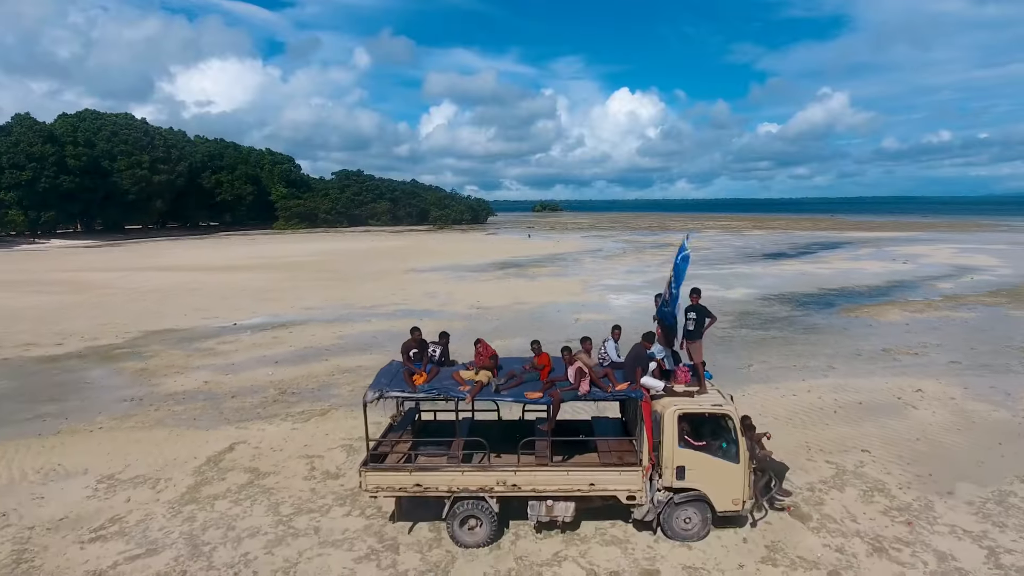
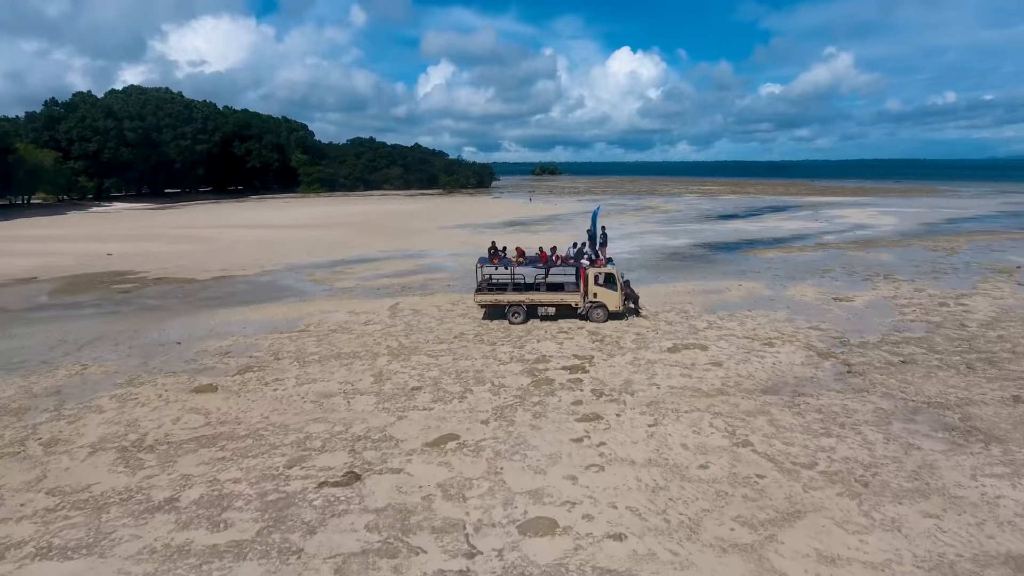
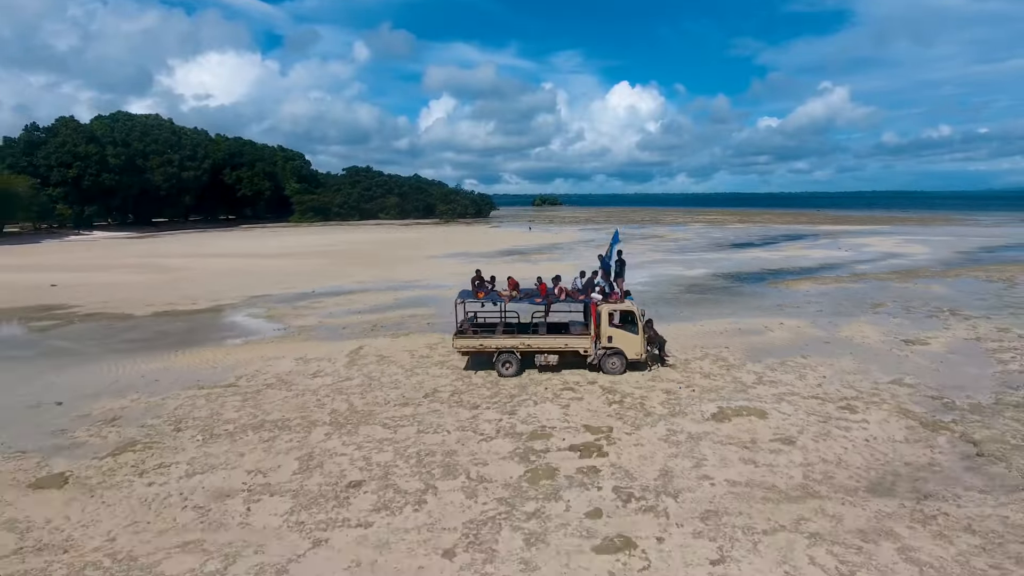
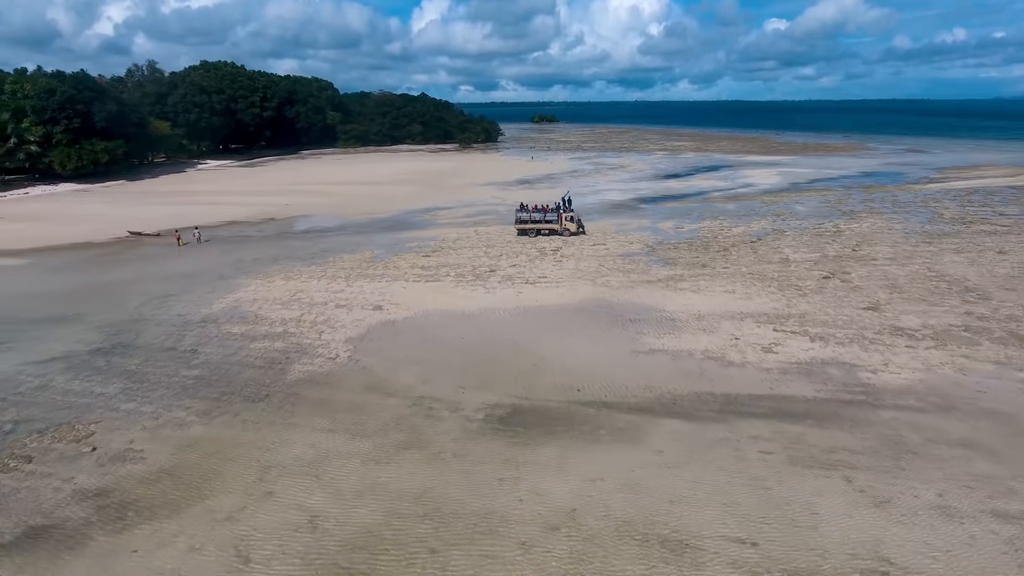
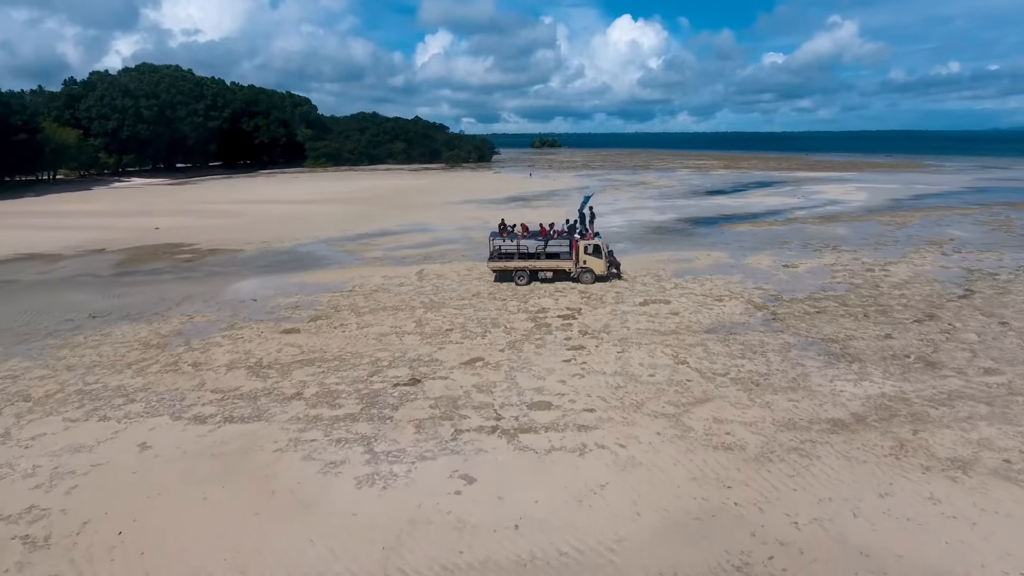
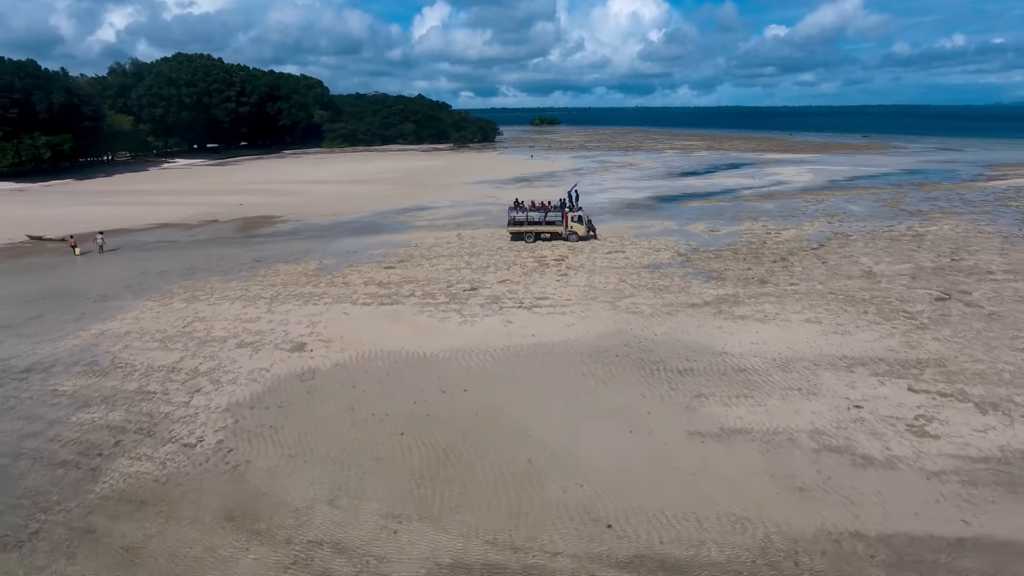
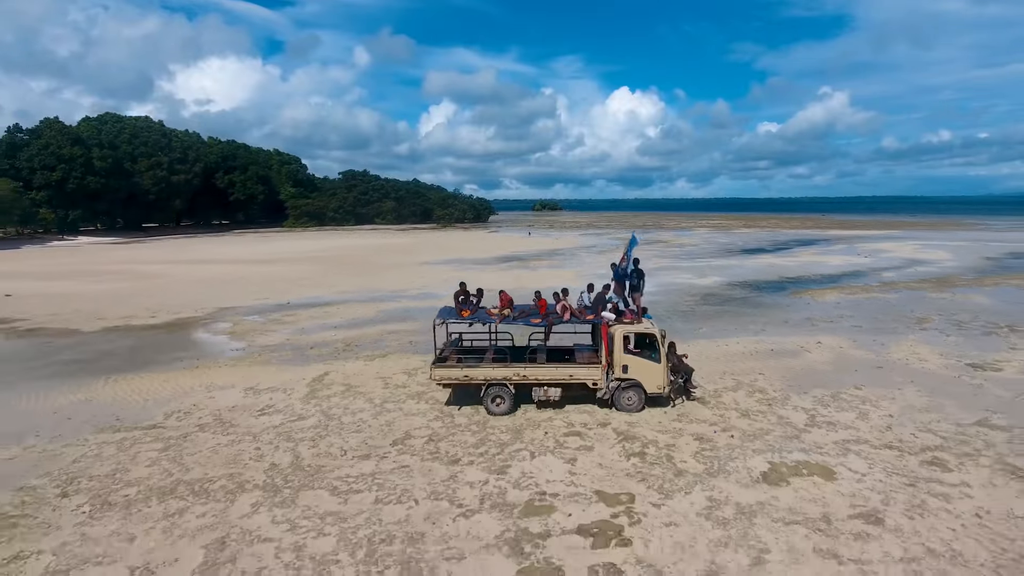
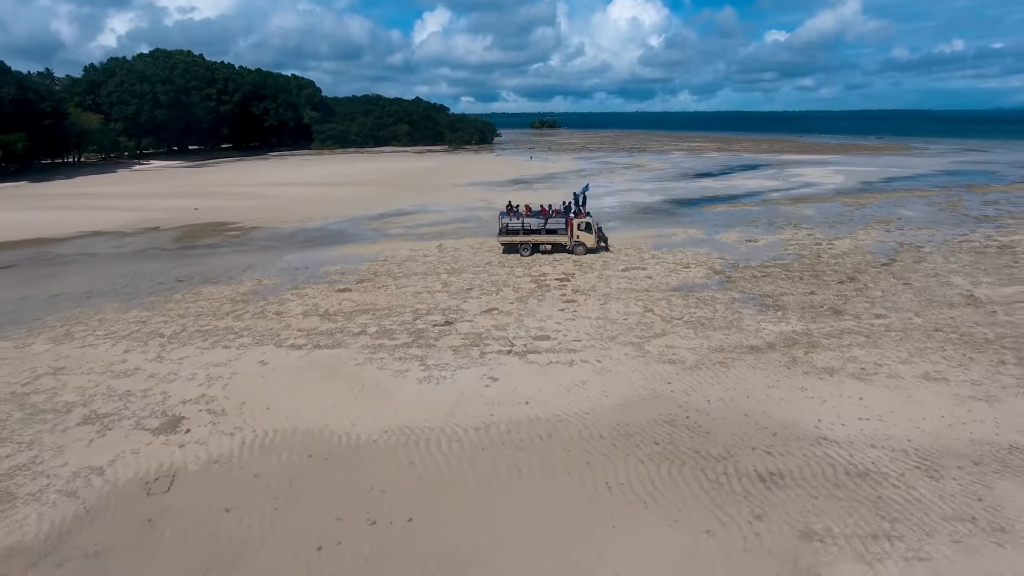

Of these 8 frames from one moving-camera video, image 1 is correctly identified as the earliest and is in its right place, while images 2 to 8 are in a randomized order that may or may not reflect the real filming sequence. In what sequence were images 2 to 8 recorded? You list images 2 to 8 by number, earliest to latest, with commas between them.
7, 3, 2, 5, 8, 6, 4
